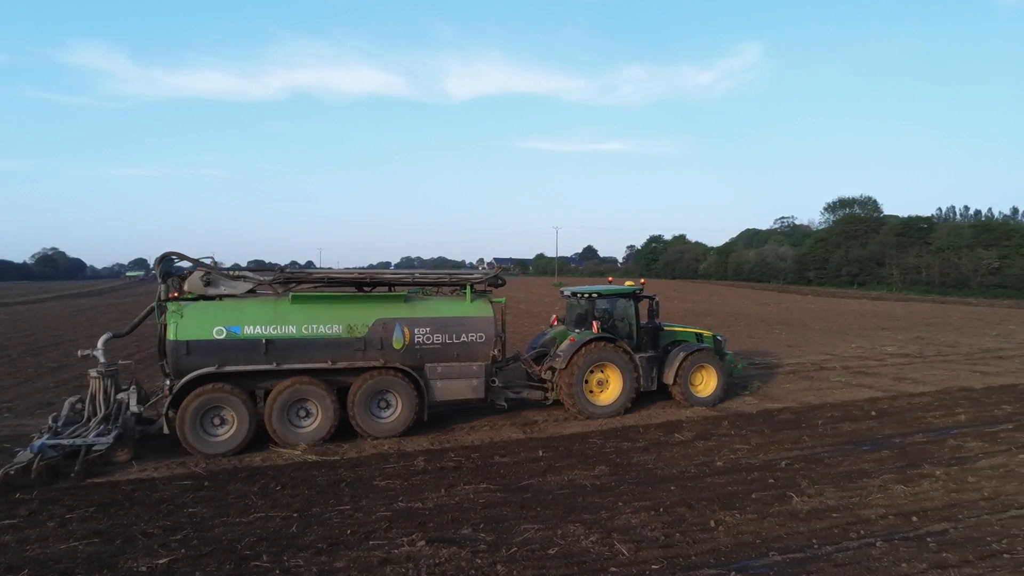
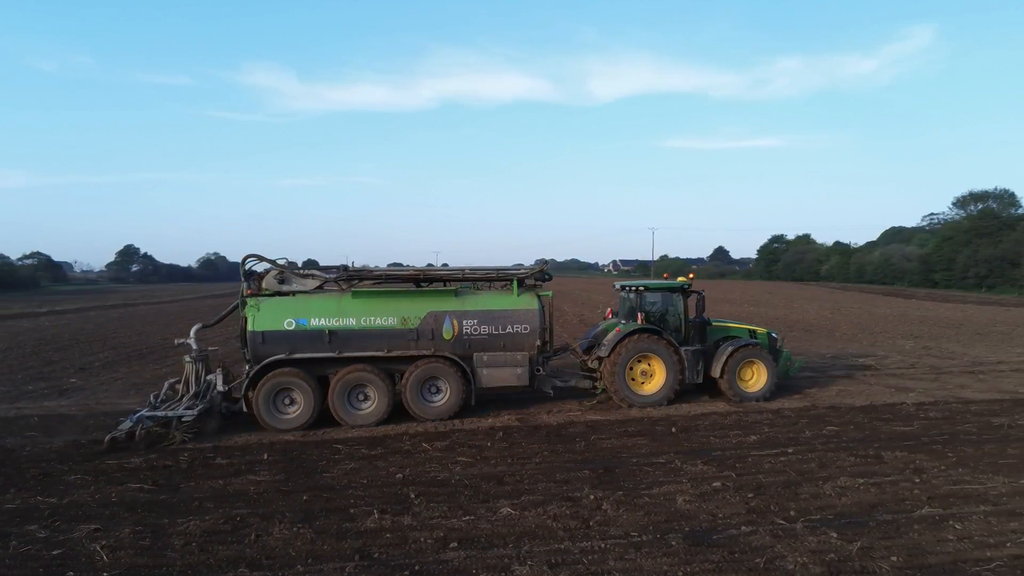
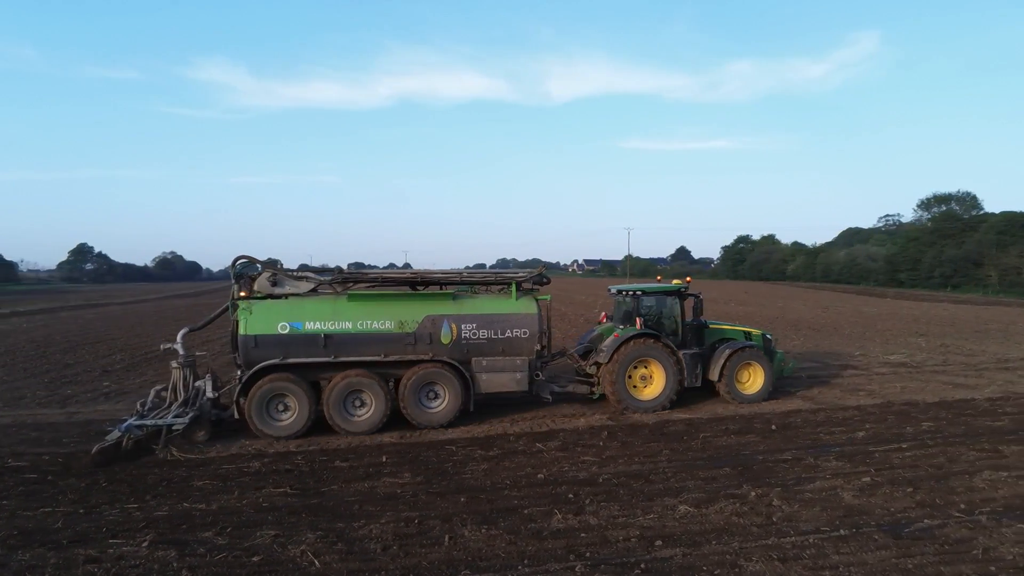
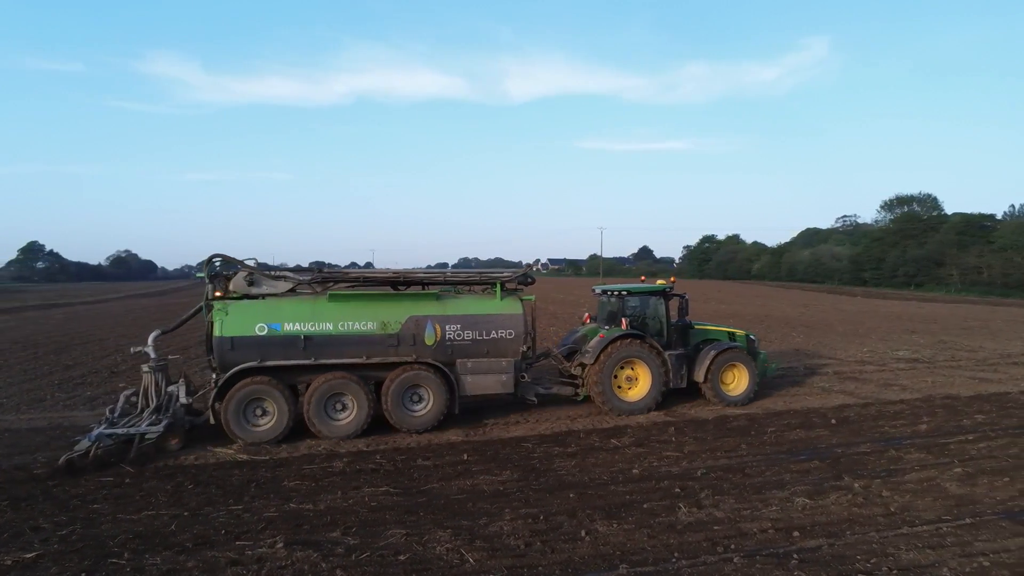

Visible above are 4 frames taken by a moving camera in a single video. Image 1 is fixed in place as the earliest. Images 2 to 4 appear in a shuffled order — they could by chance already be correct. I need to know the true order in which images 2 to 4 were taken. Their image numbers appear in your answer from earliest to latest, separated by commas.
4, 3, 2
